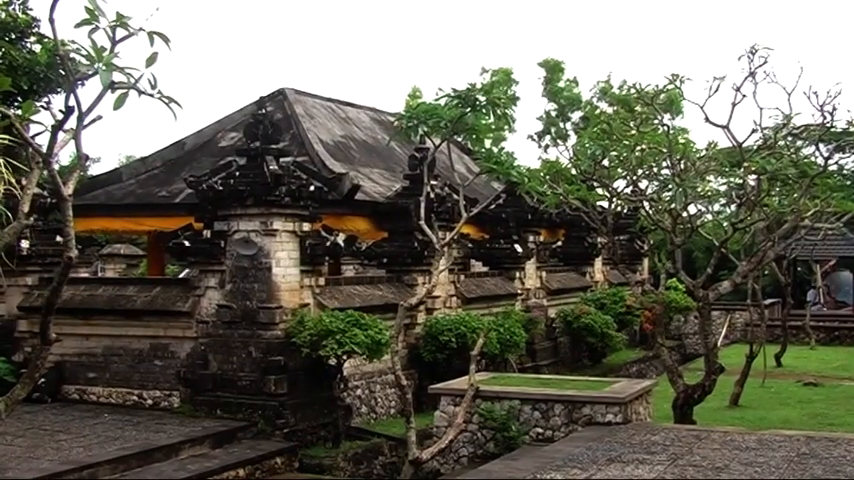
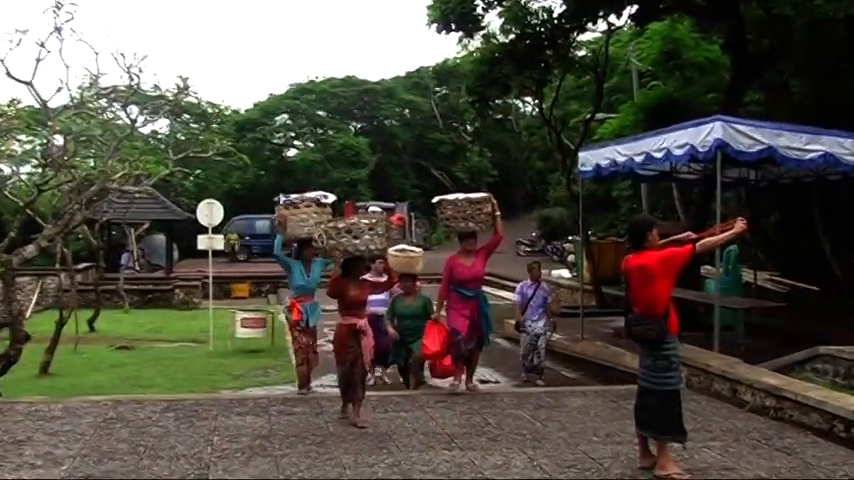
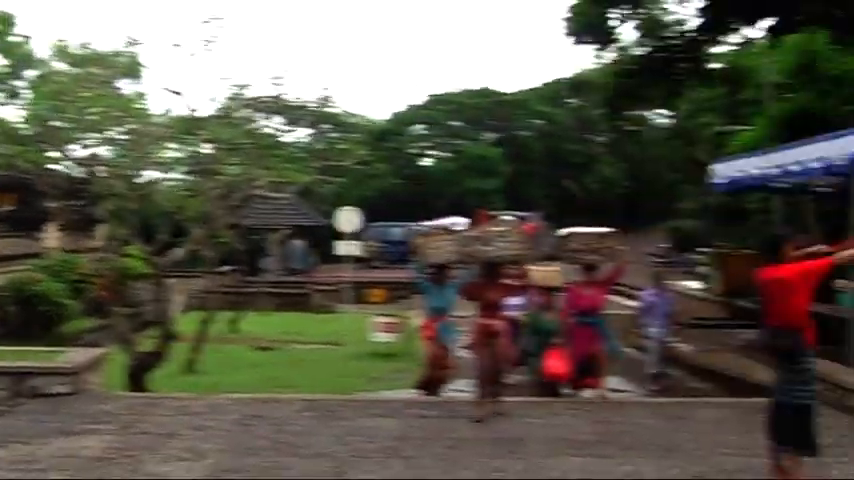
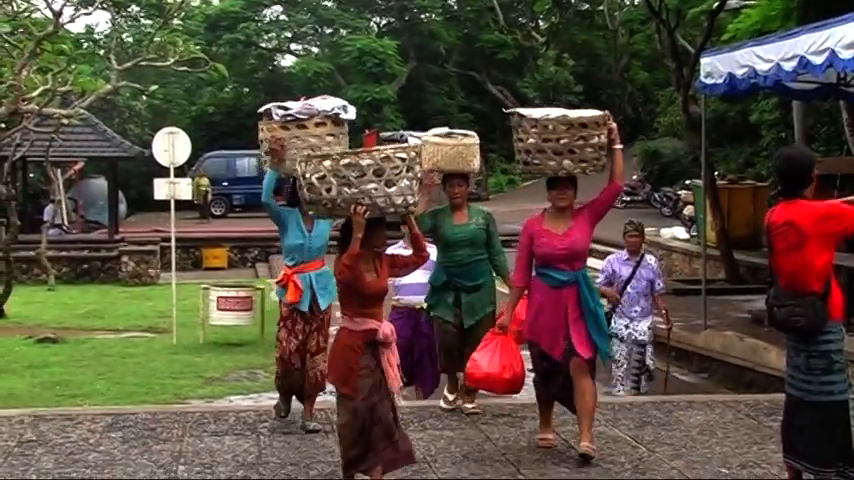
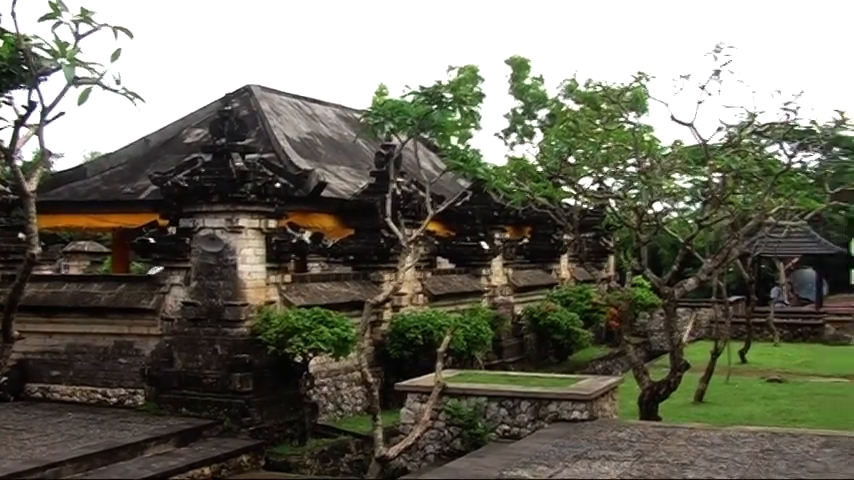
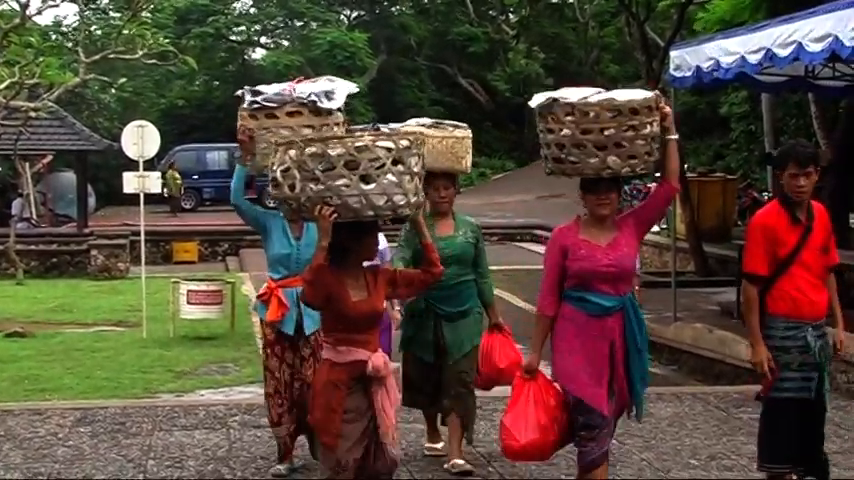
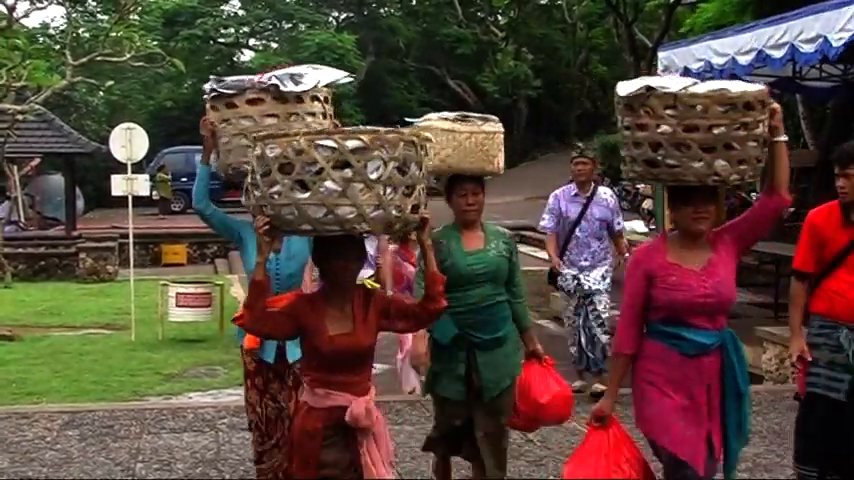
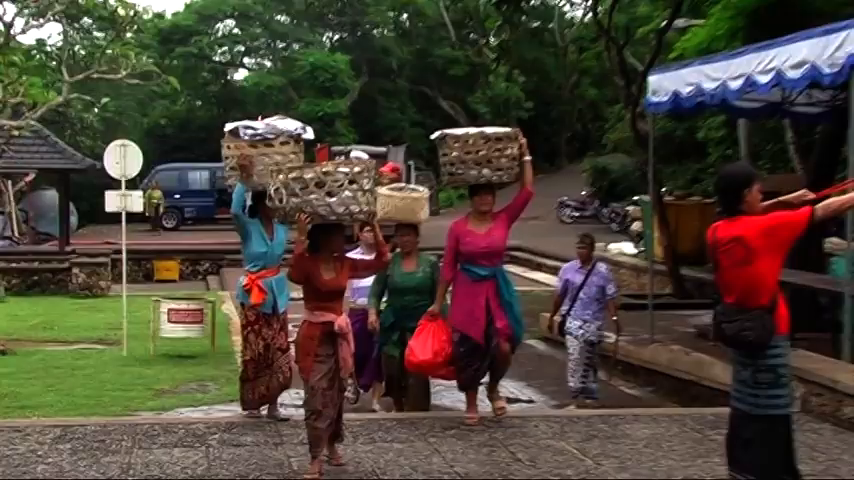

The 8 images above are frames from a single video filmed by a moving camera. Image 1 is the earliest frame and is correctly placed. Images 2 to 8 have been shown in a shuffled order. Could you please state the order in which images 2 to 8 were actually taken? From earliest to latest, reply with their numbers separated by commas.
5, 3, 2, 8, 4, 6, 7
